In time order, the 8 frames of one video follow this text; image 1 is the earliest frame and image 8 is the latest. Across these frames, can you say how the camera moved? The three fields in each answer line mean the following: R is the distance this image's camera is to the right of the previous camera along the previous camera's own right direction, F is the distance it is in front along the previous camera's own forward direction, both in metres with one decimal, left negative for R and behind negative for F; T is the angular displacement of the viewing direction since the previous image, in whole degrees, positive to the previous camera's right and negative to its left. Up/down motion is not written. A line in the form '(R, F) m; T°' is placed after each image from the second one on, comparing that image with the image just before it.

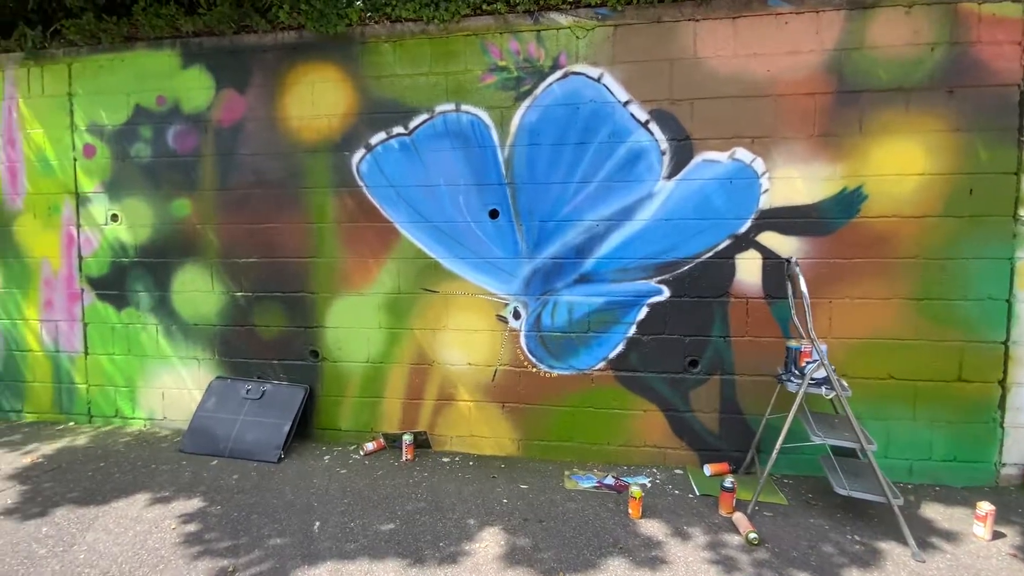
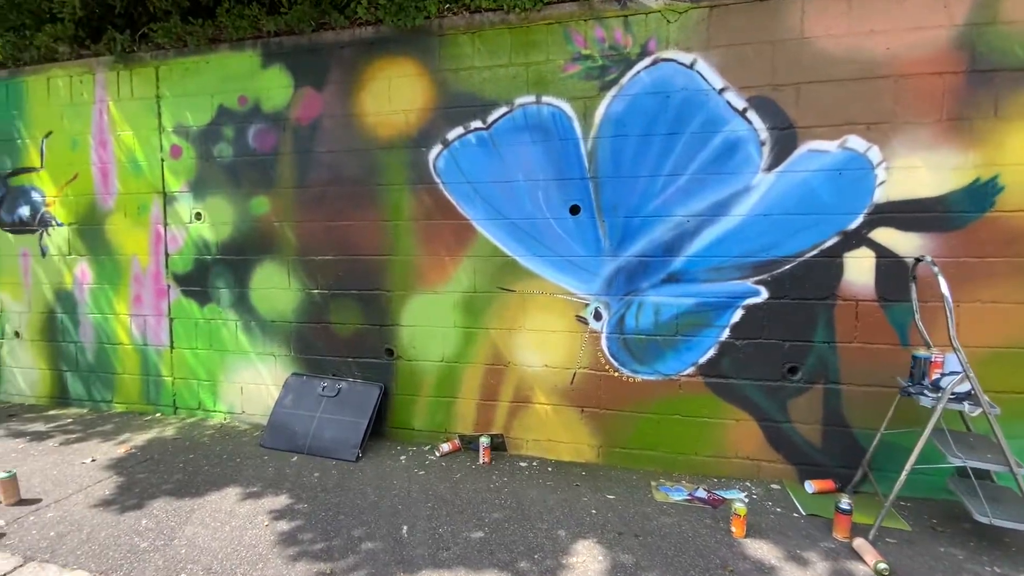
(-0.4, +0.1) m; -4°
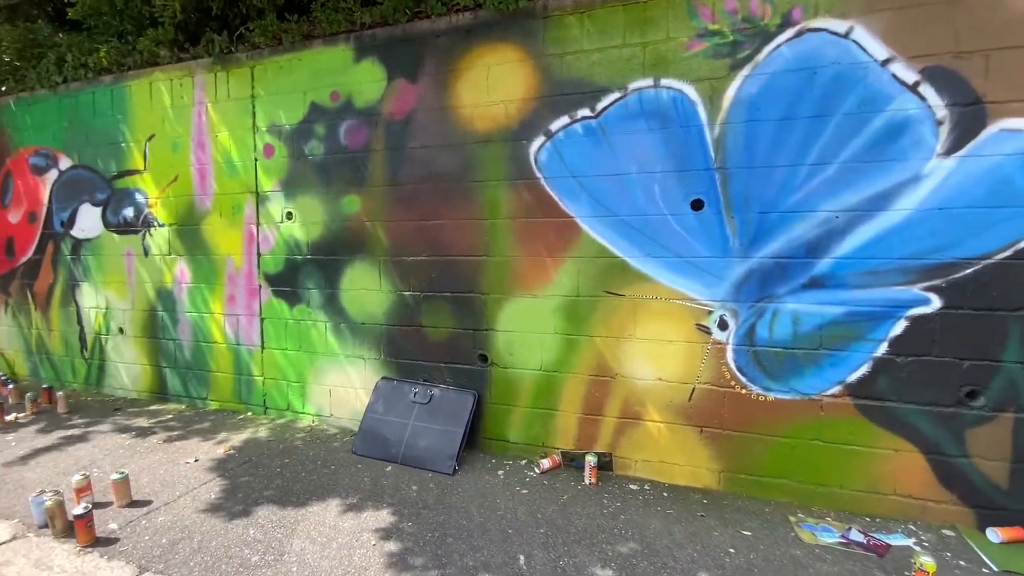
(-0.5, +0.3) m; -6°
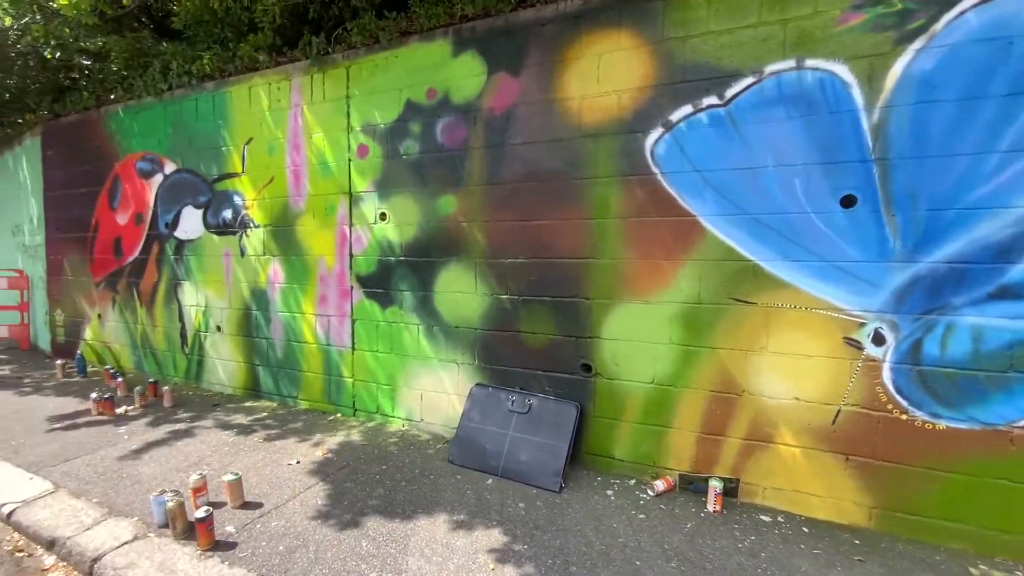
(-0.5, +0.2) m; -6°
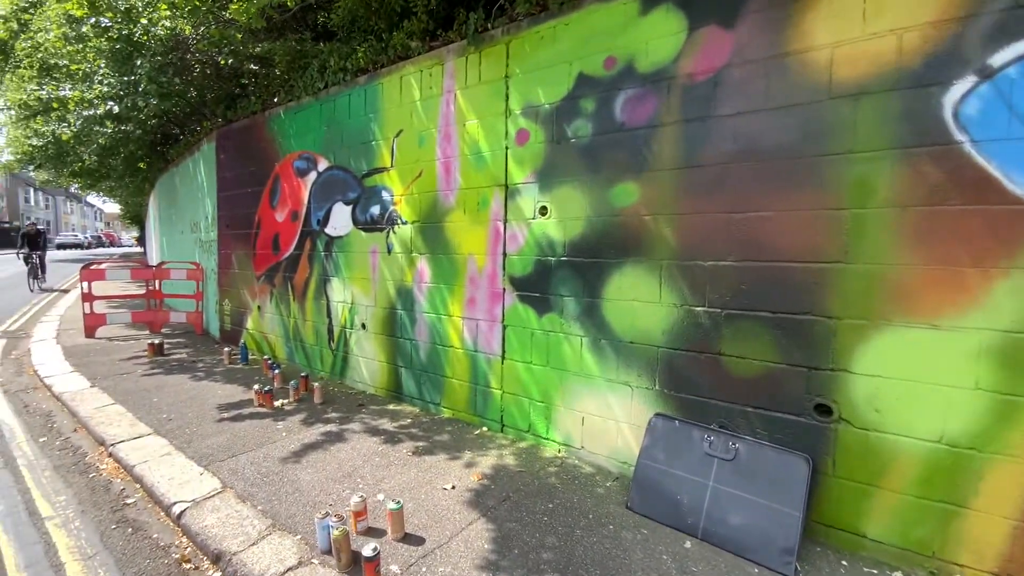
(-0.6, +0.6) m; -13°
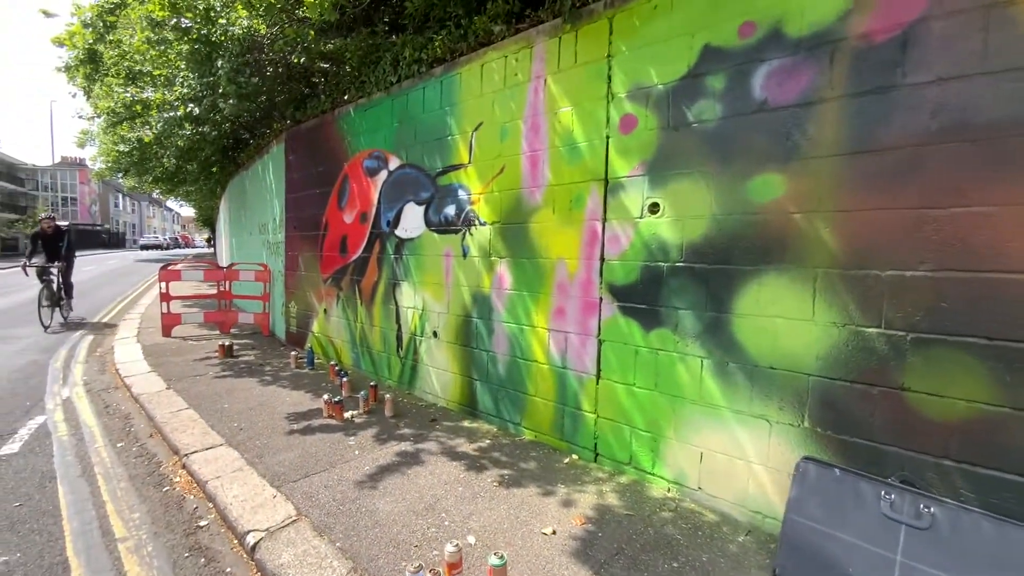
(-0.4, +0.4) m; -6°
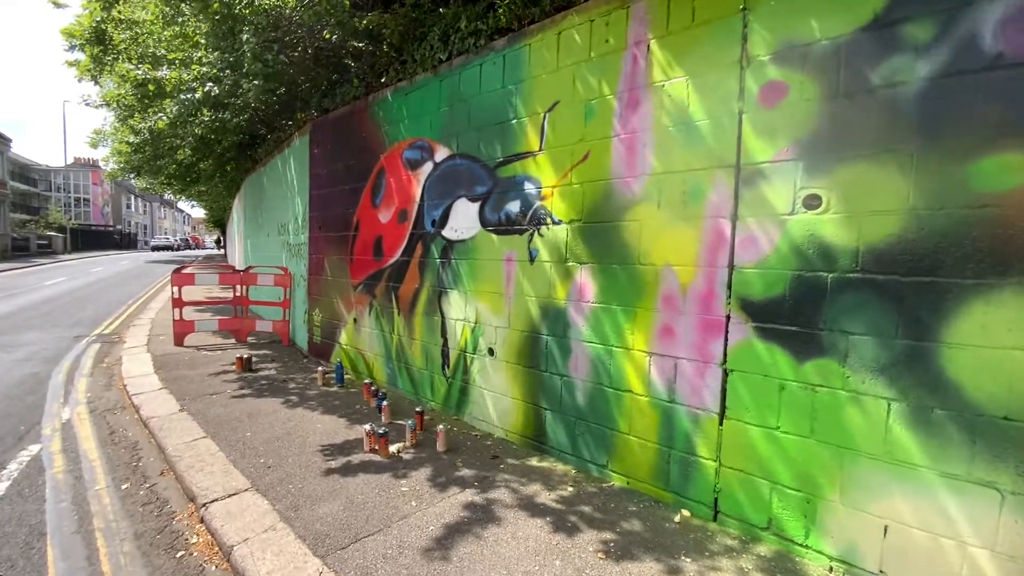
(-0.6, +0.7) m; -1°
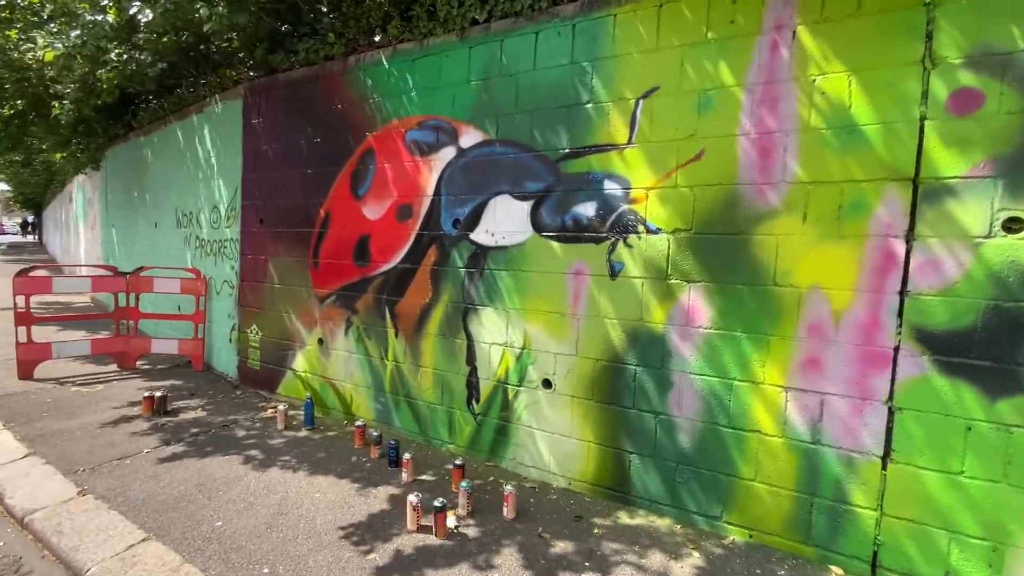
(-1.3, +0.9) m; +15°
